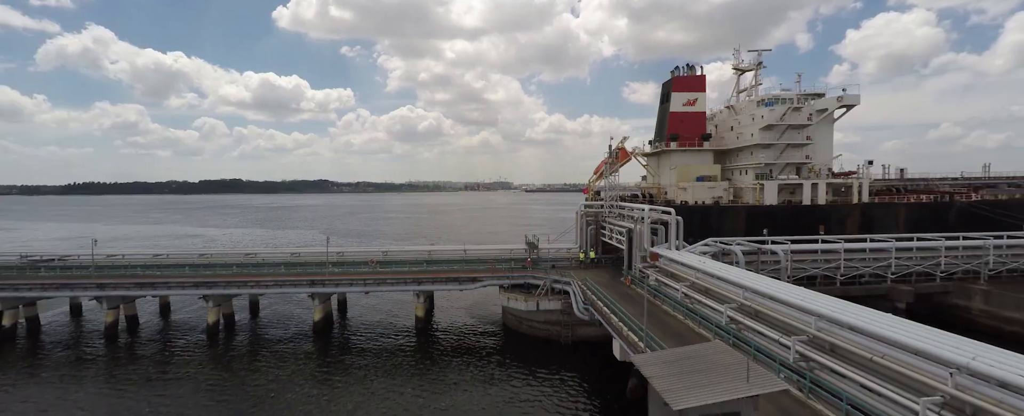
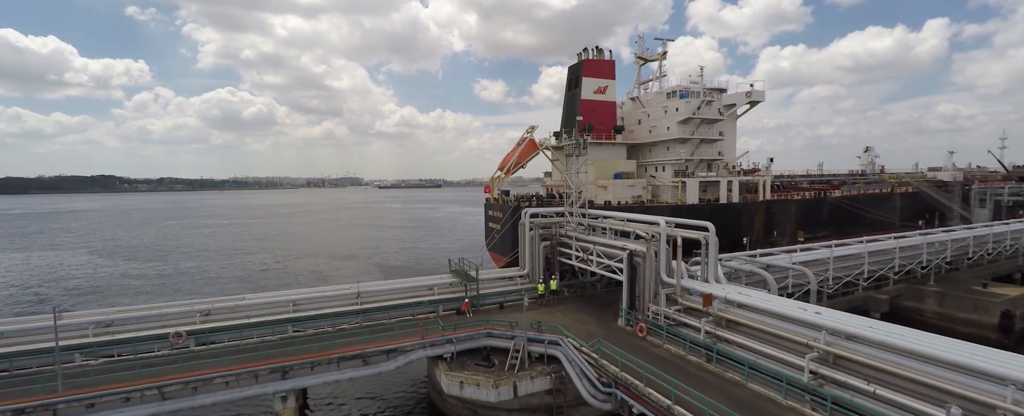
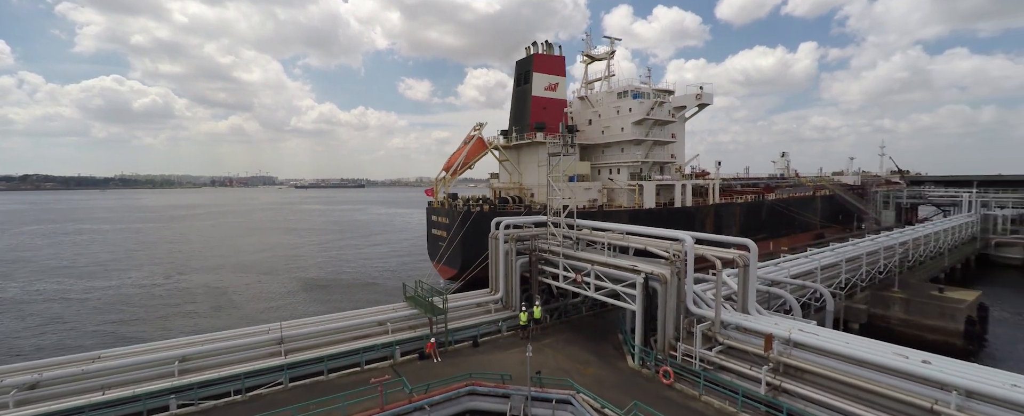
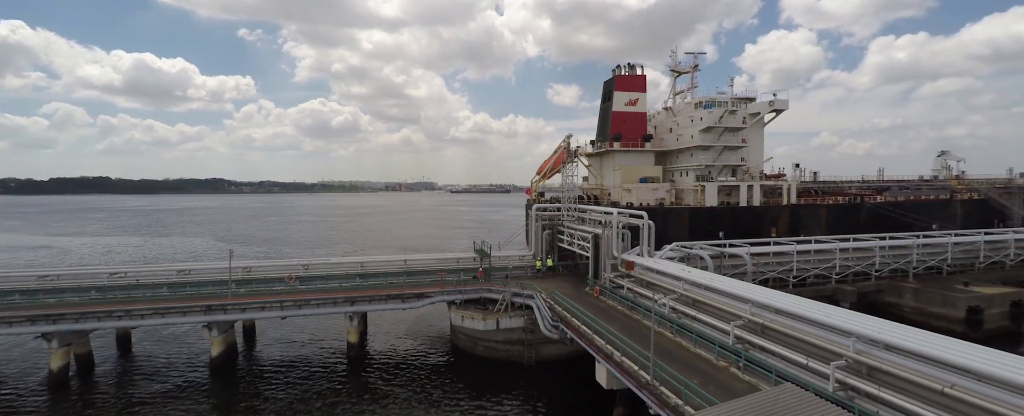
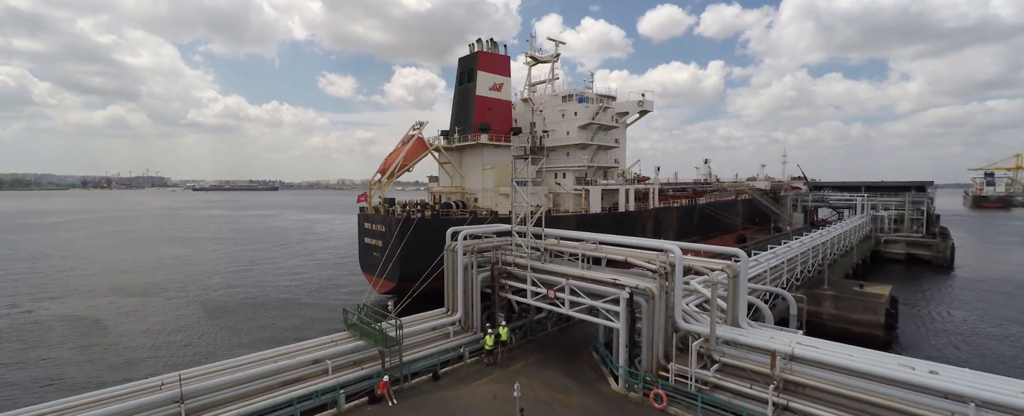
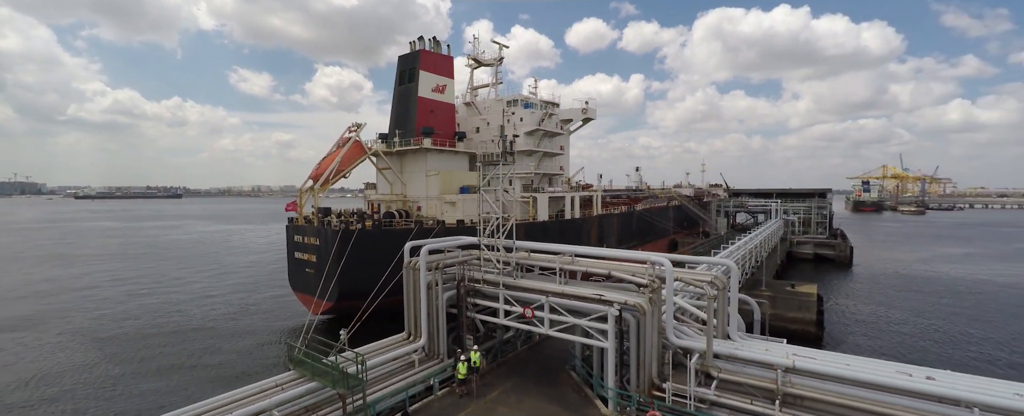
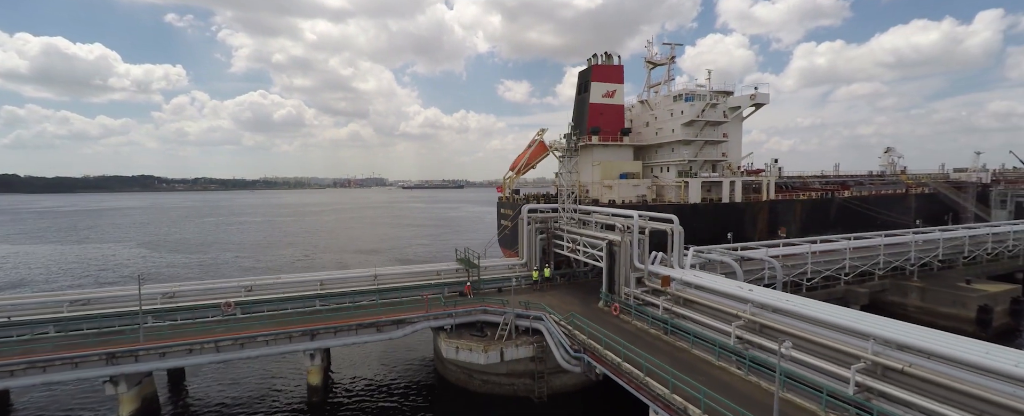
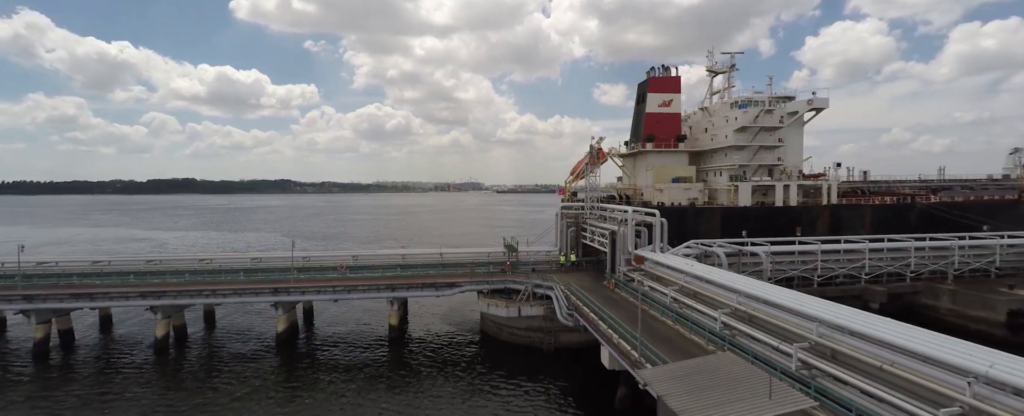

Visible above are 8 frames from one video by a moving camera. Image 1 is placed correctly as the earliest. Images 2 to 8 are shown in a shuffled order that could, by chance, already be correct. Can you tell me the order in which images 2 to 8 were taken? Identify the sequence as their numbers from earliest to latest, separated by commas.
8, 4, 7, 2, 3, 5, 6
